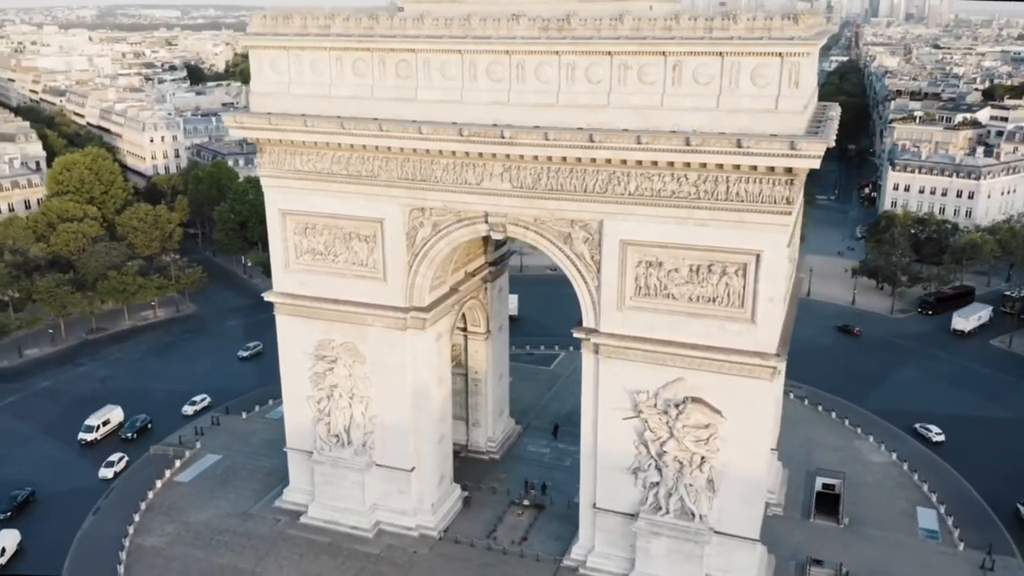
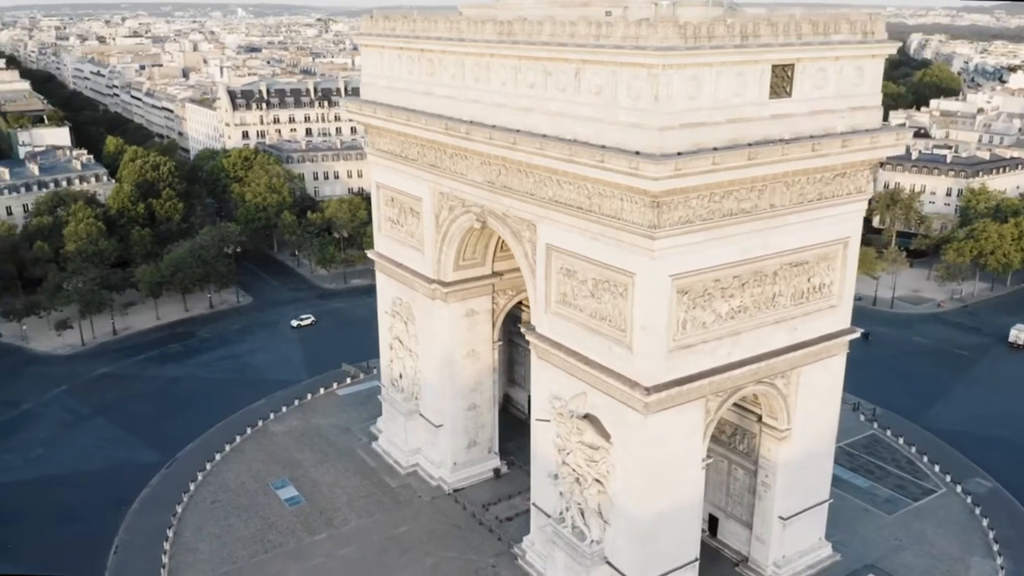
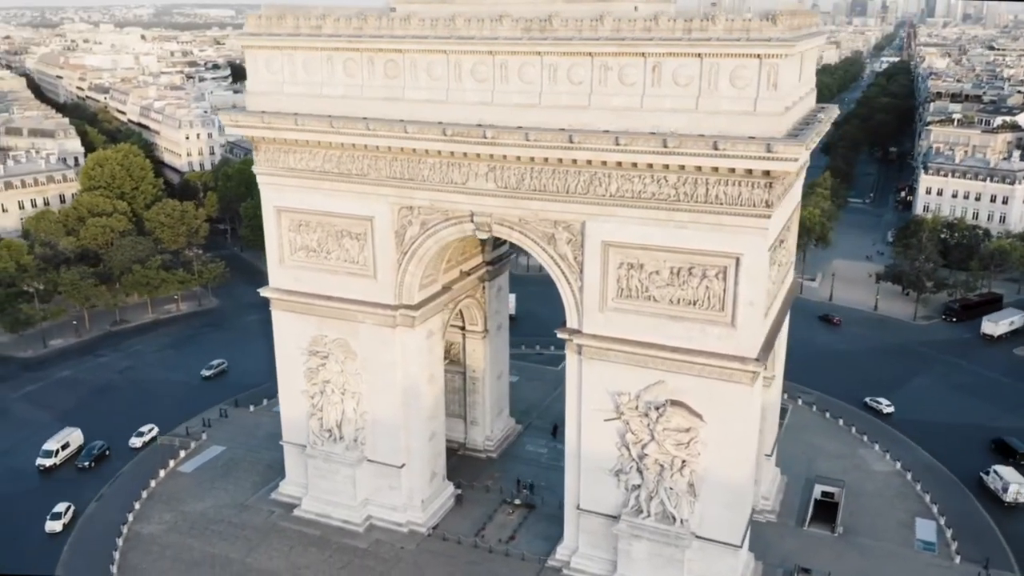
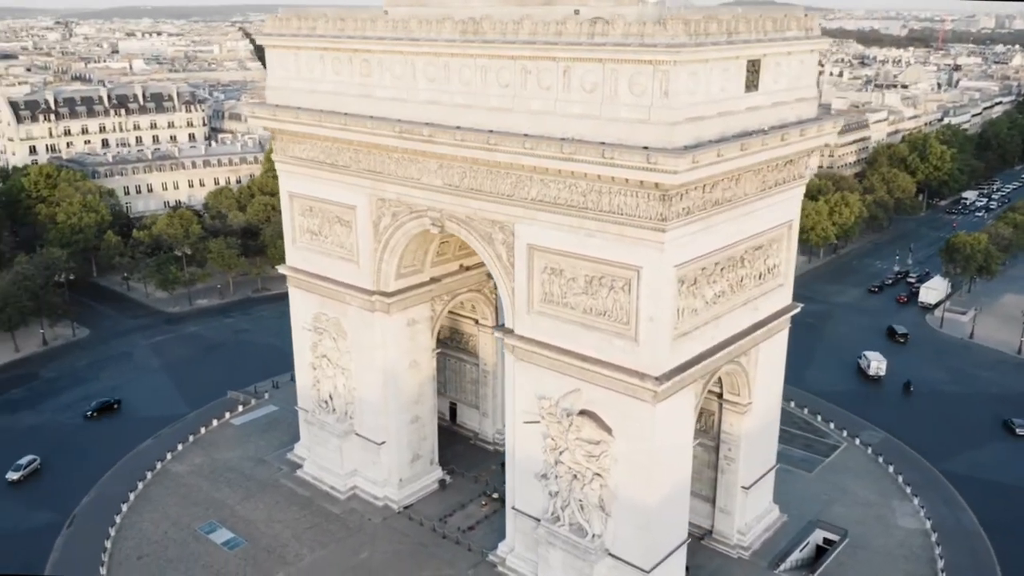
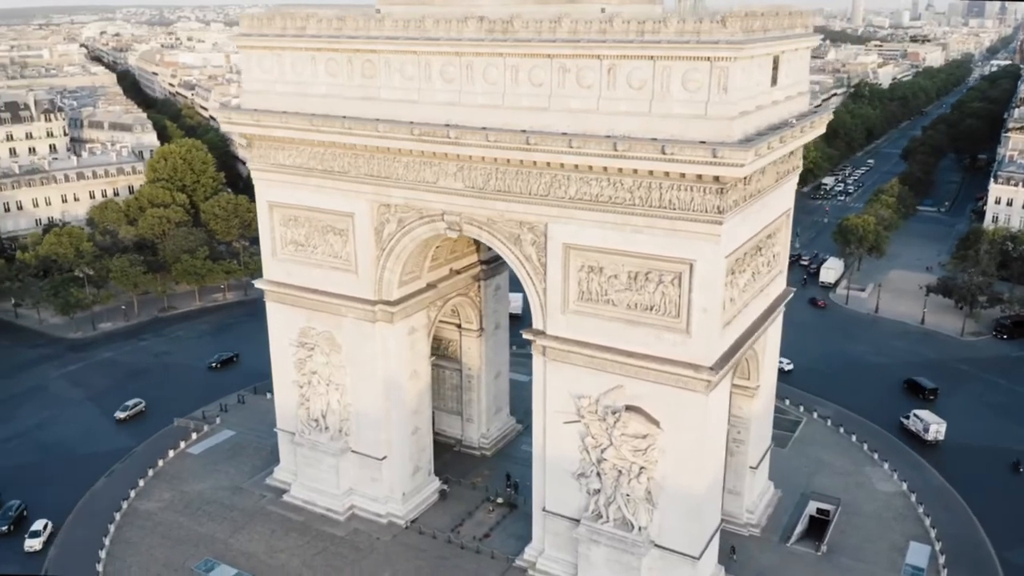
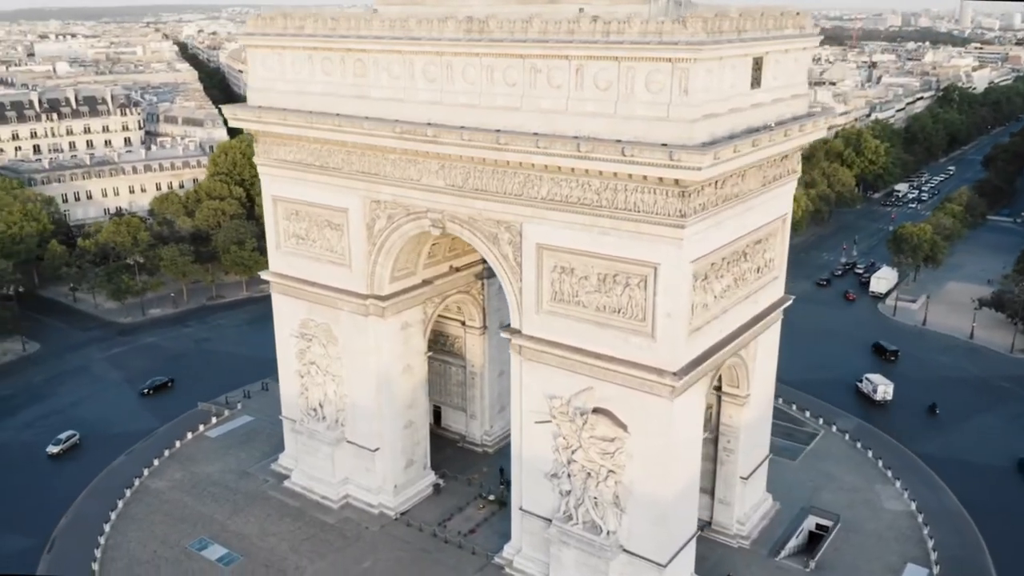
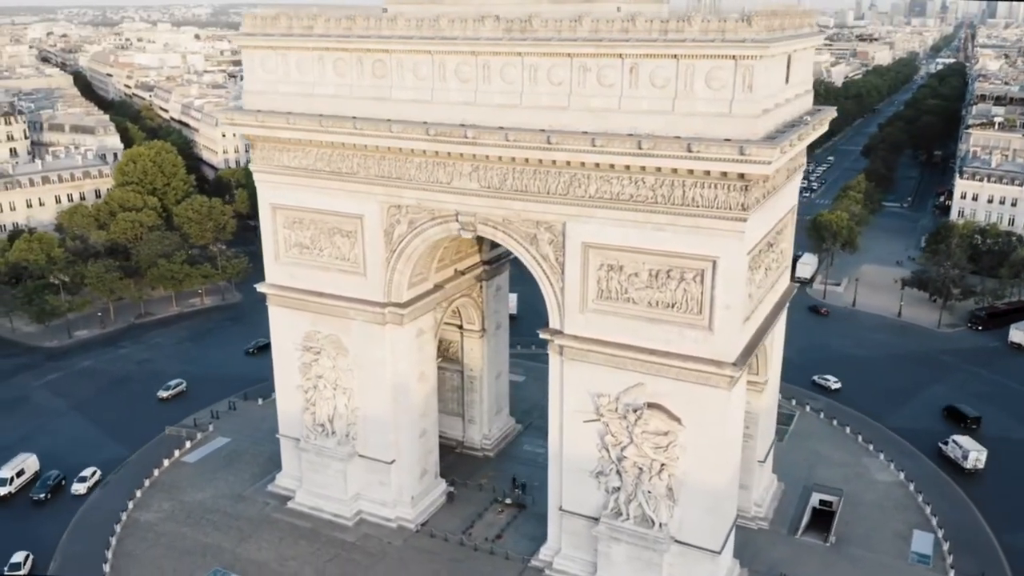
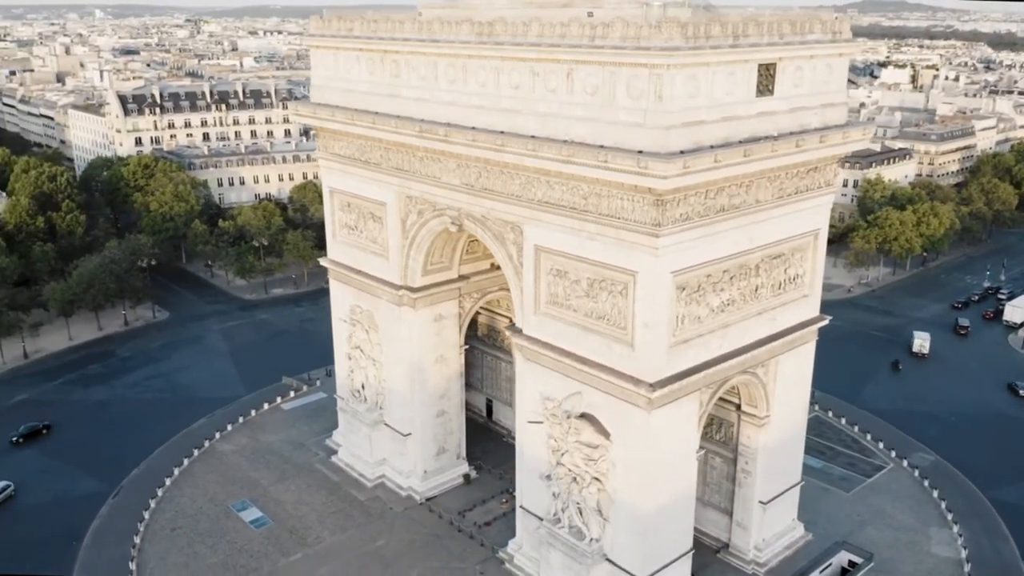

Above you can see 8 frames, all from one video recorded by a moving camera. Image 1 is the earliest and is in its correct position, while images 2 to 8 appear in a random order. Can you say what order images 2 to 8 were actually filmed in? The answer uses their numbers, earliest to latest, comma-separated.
3, 7, 5, 6, 4, 8, 2
